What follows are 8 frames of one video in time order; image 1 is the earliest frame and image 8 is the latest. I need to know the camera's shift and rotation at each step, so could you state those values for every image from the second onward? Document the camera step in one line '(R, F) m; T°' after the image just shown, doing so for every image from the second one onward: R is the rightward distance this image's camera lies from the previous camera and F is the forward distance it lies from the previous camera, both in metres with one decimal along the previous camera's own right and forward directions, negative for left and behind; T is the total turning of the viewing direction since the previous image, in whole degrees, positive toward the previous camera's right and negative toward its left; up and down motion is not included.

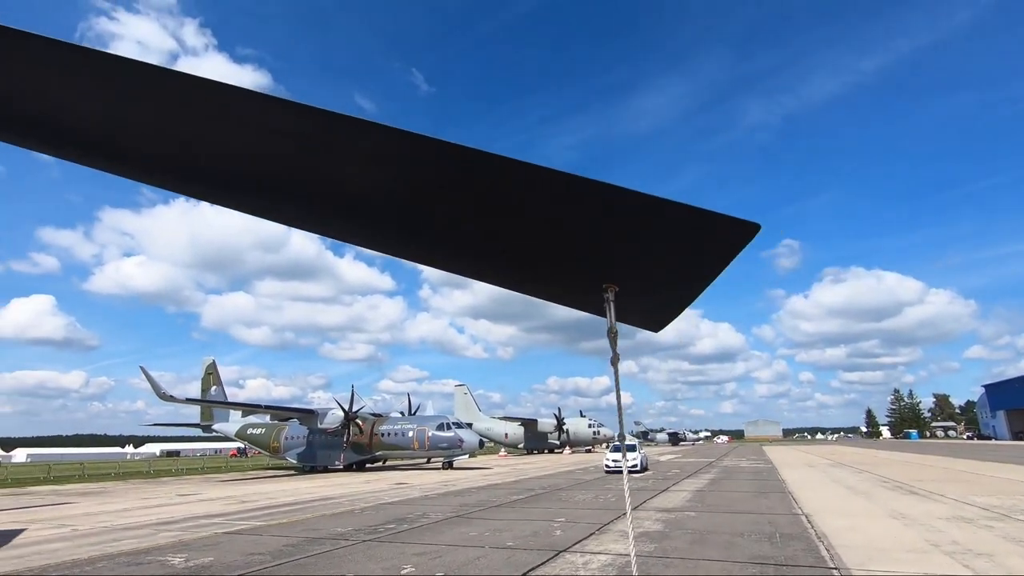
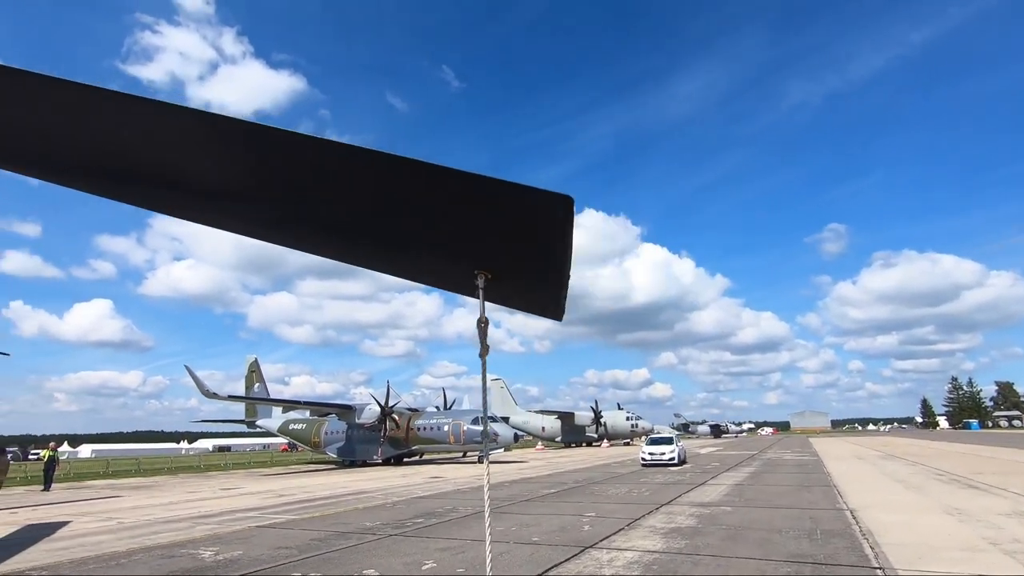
(+0.2, +0.2) m; -4°
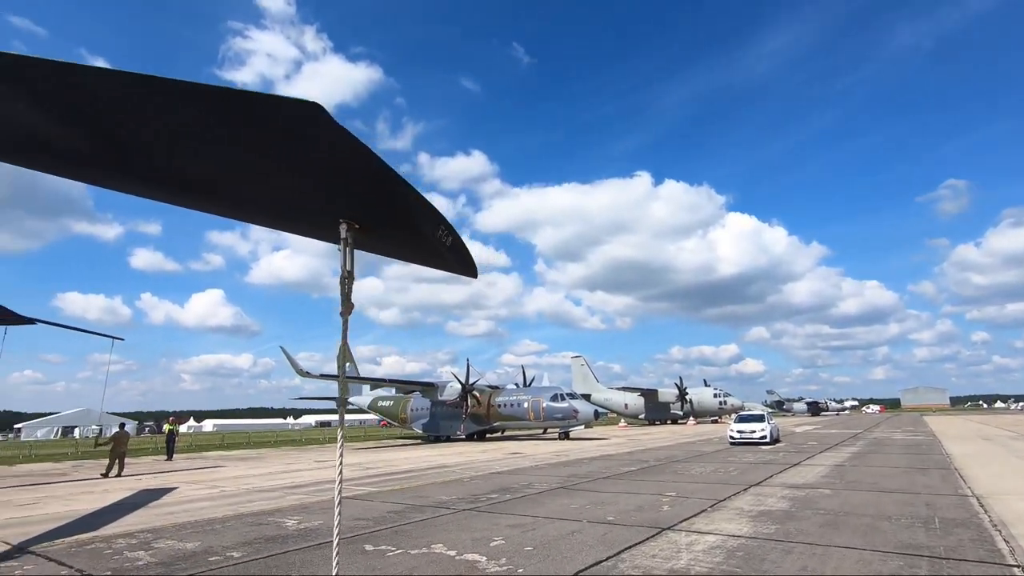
(+0.2, +0.3) m; -8°
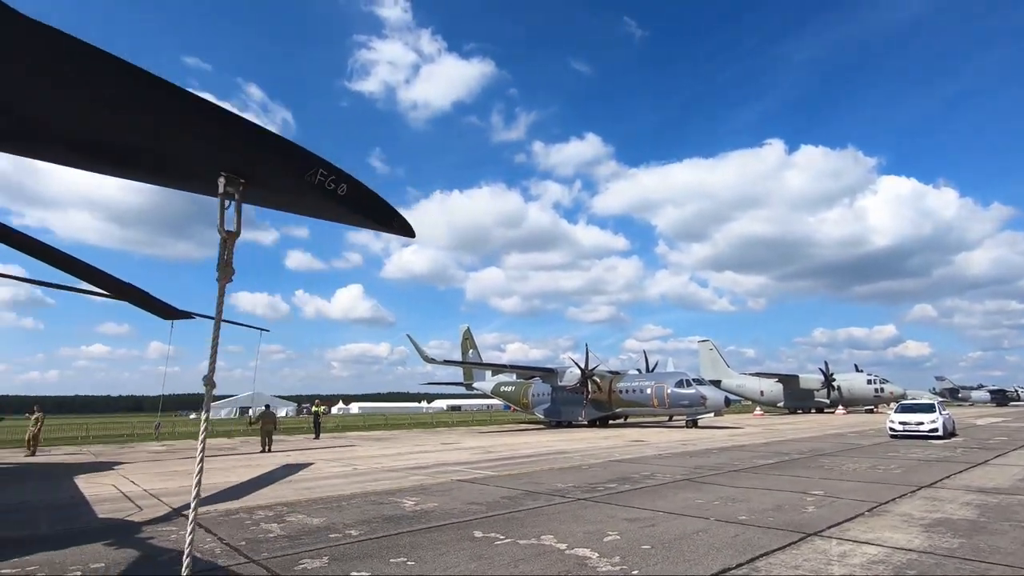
(+0.1, +0.4) m; -13°
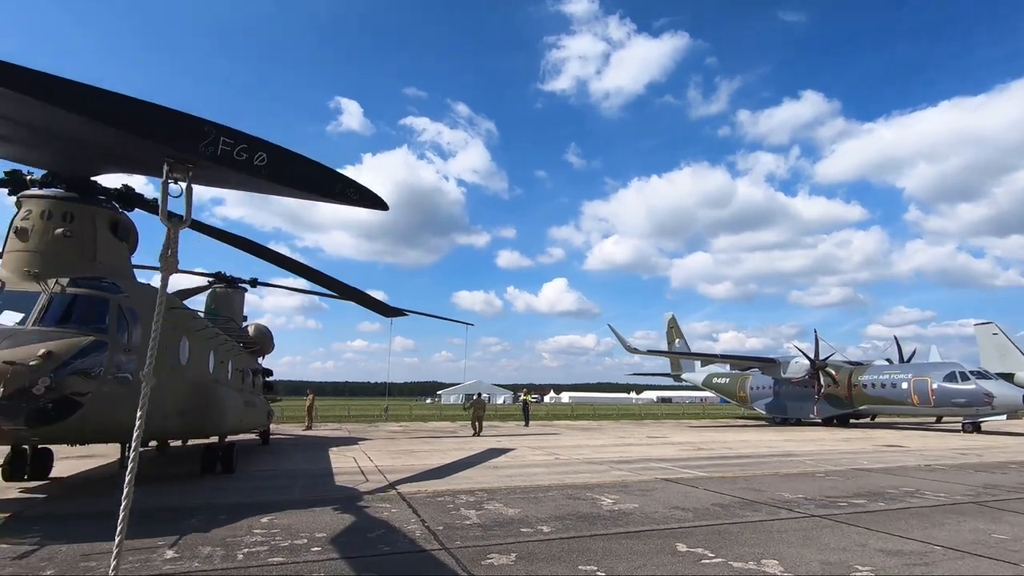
(+0.1, +0.5) m; -21°
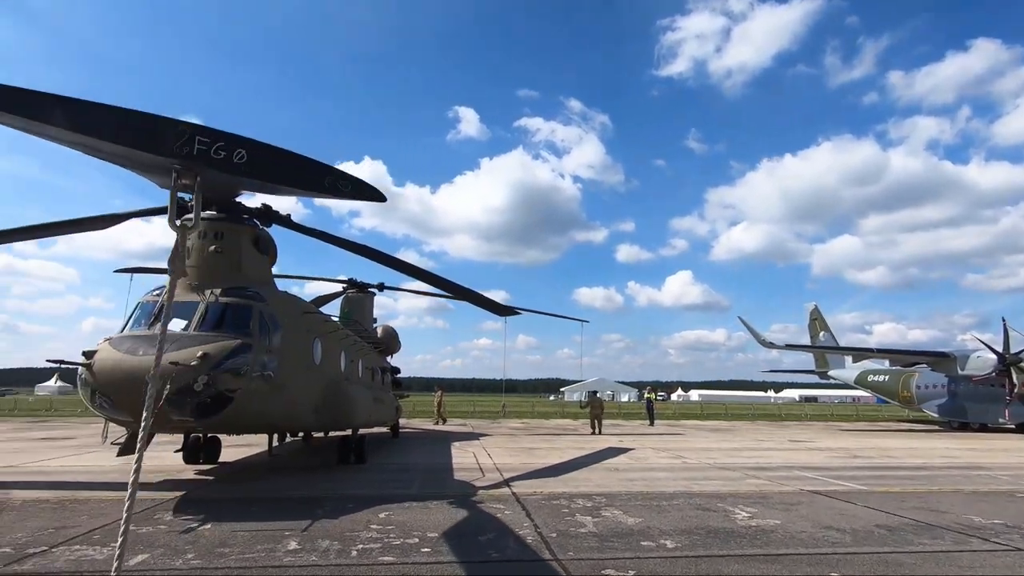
(+0.1, +0.3) m; -13°
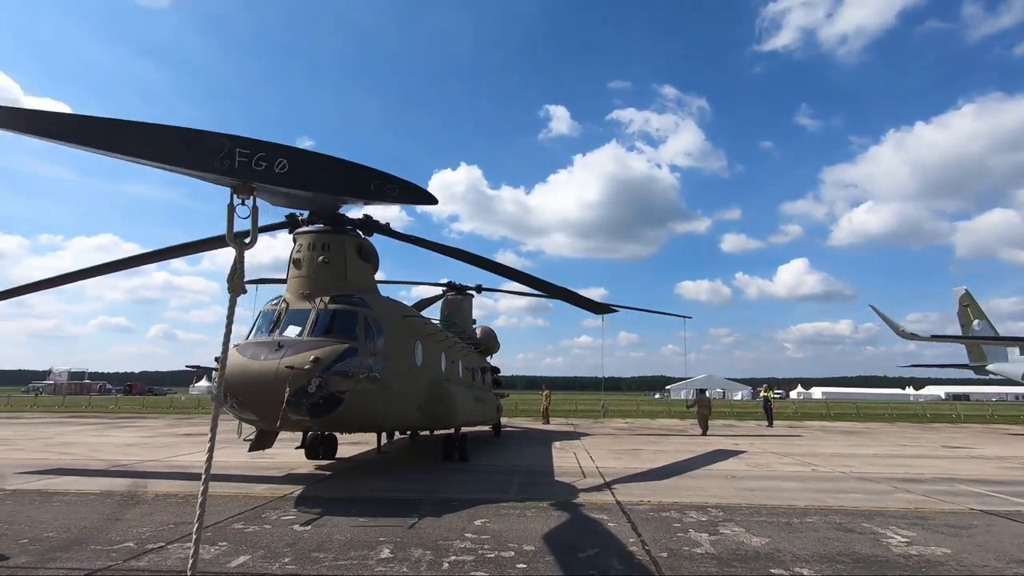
(0.0, +0.4) m; -10°
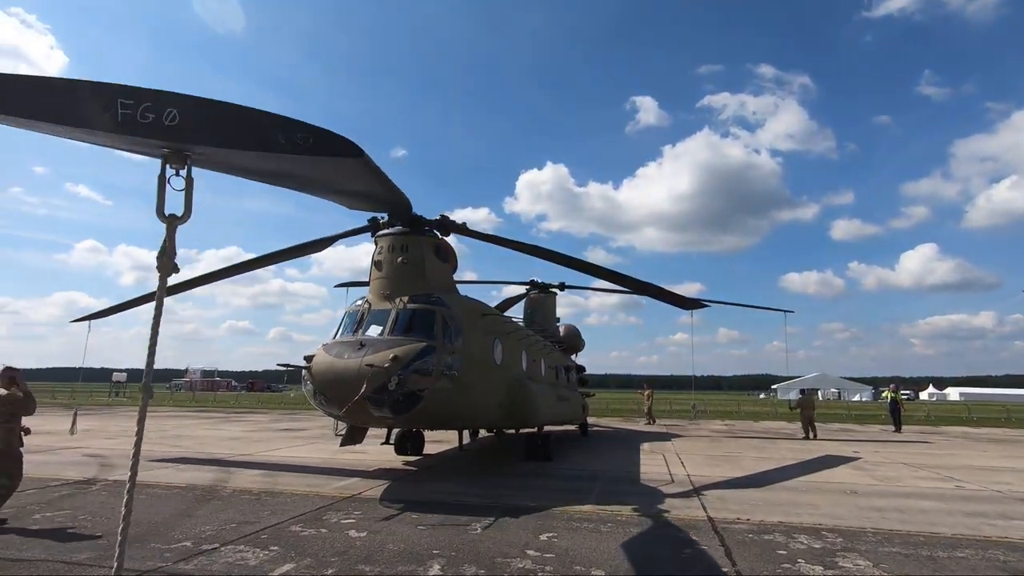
(+0.2, +0.6) m; -10°
